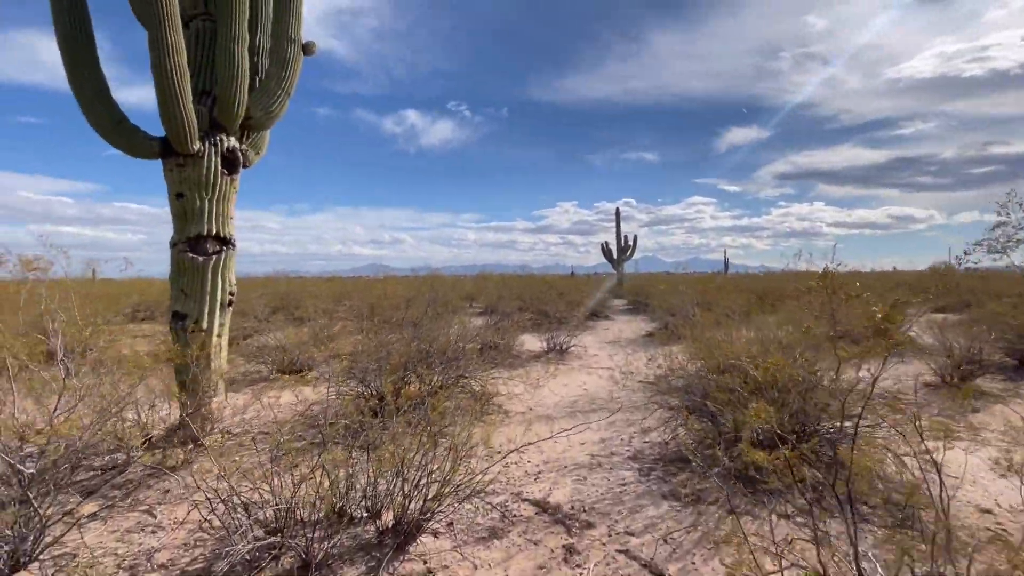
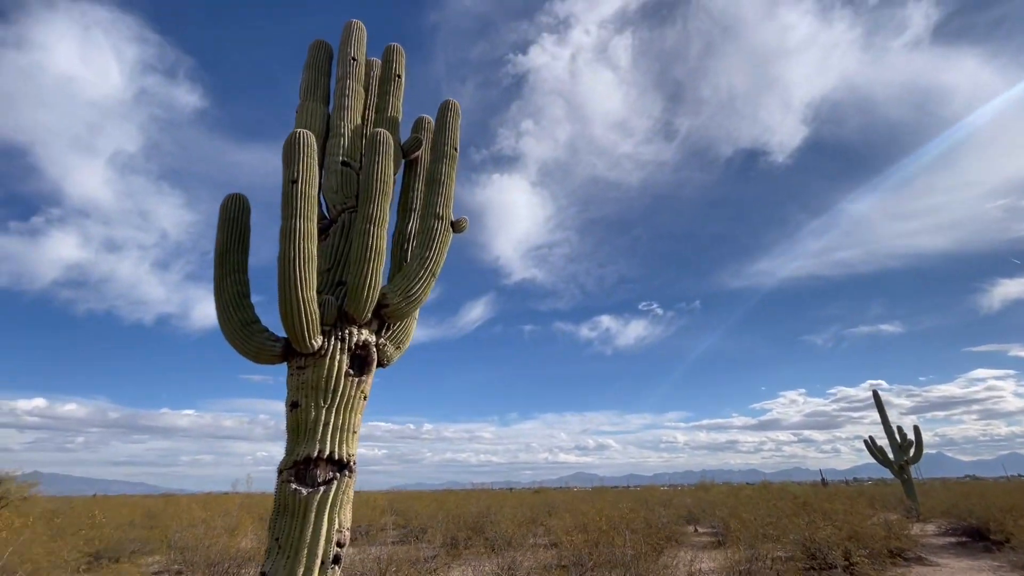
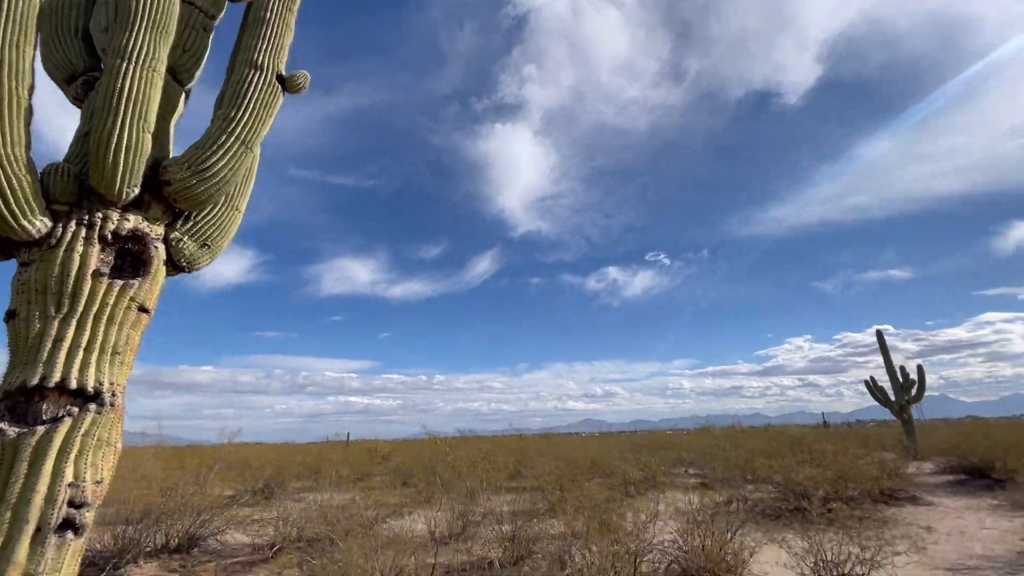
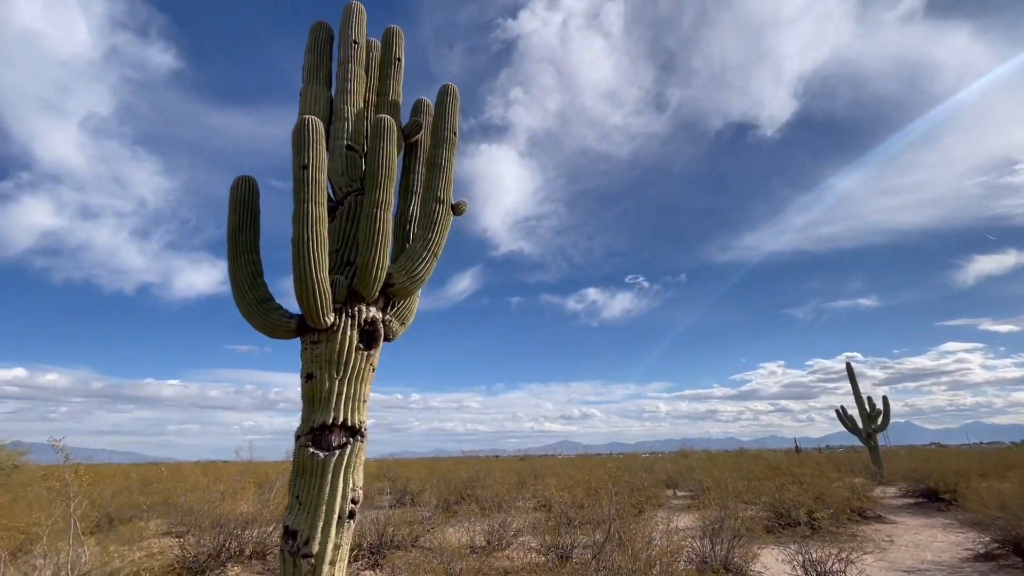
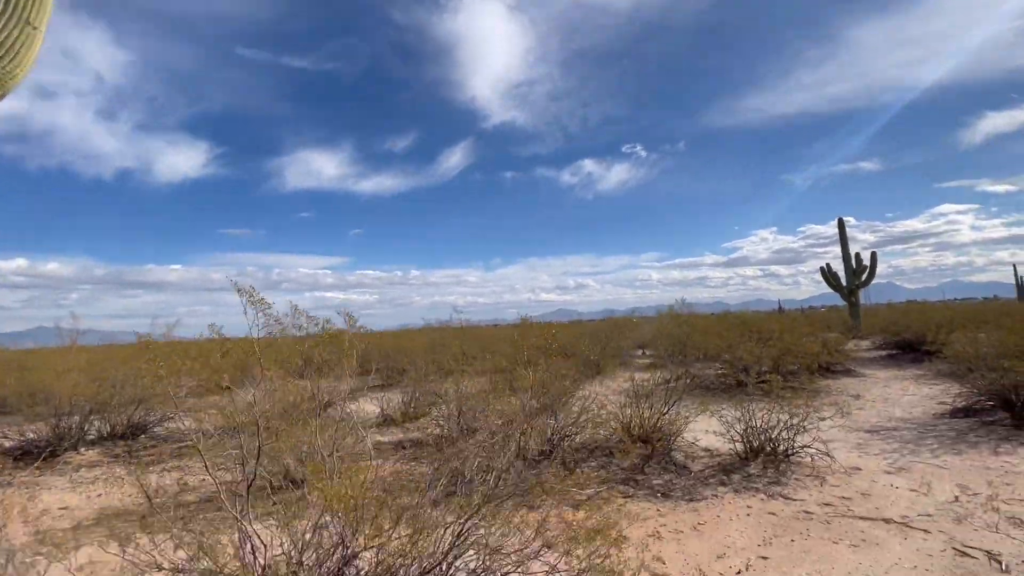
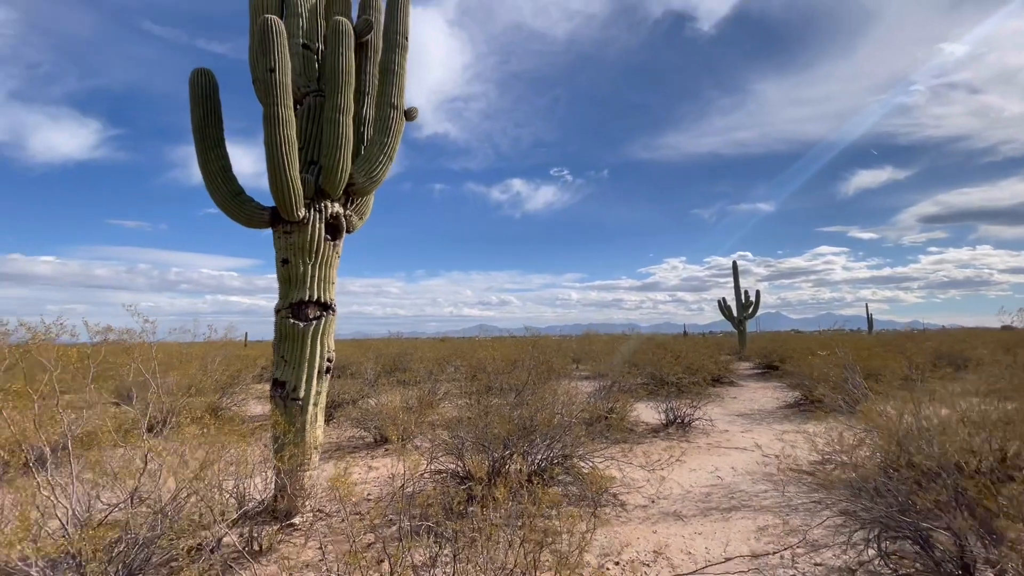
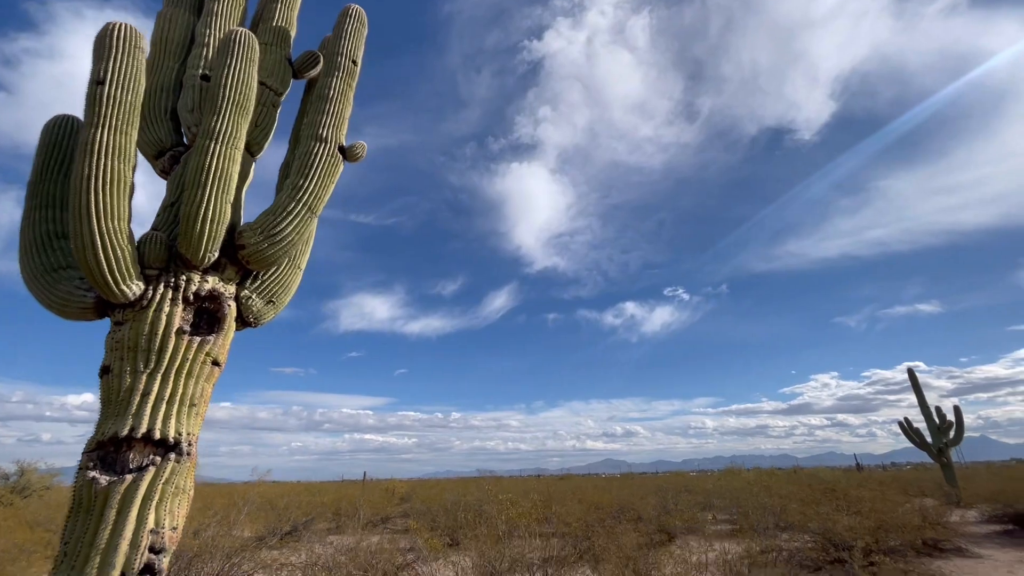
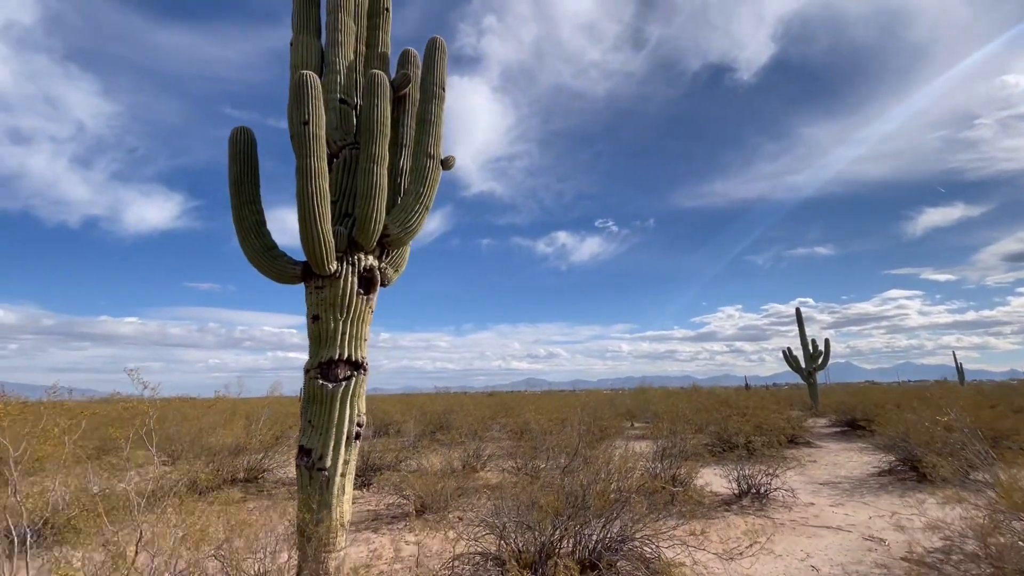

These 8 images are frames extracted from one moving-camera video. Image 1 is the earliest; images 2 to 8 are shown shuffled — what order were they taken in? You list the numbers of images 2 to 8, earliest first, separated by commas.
6, 8, 4, 2, 7, 3, 5
